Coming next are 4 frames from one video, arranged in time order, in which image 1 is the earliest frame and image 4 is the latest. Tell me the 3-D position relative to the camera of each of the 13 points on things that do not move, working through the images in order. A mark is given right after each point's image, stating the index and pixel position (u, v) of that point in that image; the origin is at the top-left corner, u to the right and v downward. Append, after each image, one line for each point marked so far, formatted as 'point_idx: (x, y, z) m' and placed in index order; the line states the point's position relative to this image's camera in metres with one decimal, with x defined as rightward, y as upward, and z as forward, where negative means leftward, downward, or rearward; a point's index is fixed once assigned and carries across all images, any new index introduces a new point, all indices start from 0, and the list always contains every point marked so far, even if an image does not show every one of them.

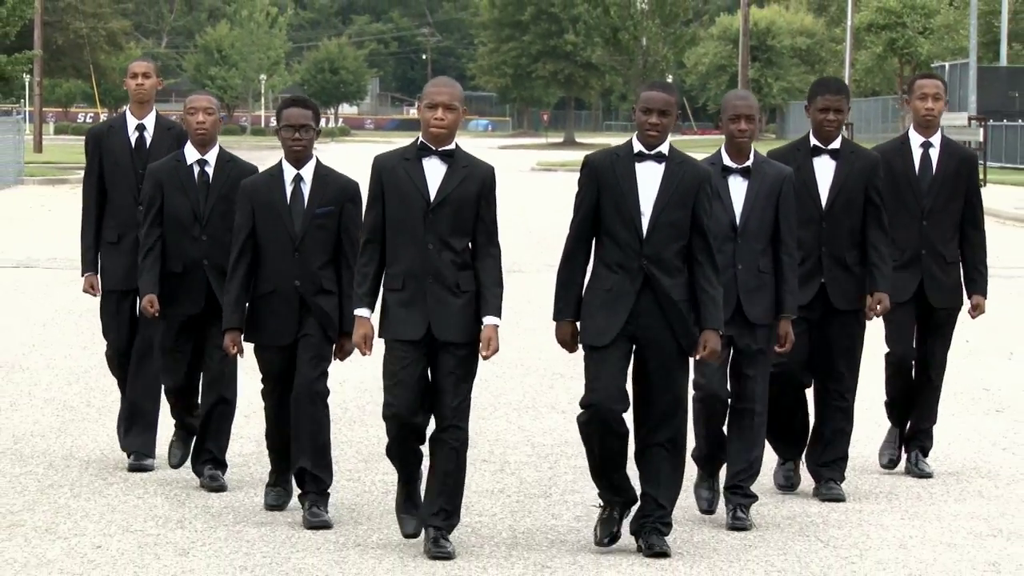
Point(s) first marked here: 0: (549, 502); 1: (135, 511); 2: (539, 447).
0: (+0.2, -0.9, +7.0) m
1: (-1.7, -1.0, +6.5) m
2: (+0.1, -0.8, +8.2) m
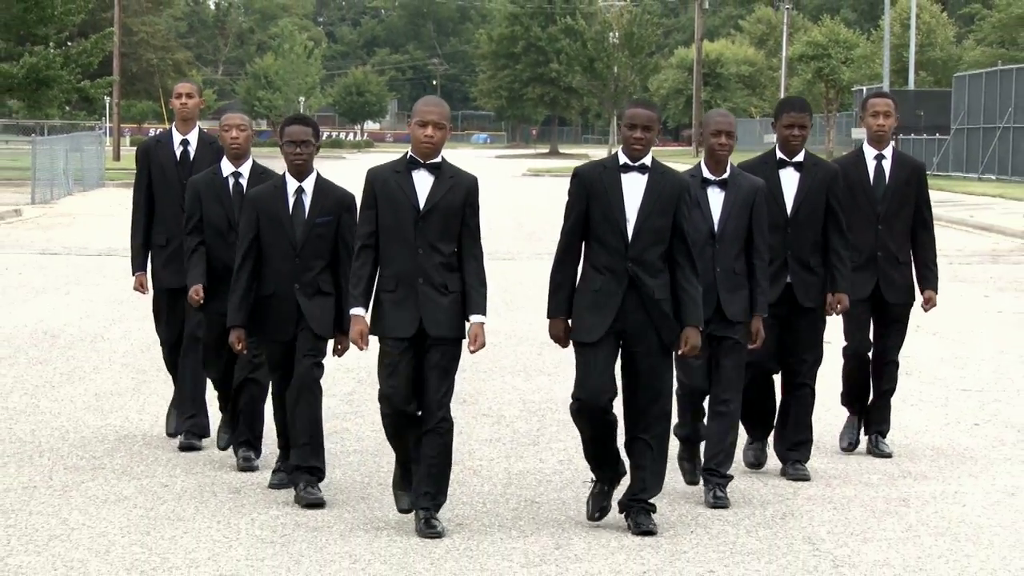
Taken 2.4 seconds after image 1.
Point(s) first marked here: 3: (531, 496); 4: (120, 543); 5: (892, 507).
0: (+0.1, -0.9, +8.1) m
1: (-1.7, -0.9, +7.7) m
2: (+0.1, -0.7, +9.4) m
3: (+0.1, -1.0, +7.3) m
4: (-1.8, -1.2, +6.7) m
5: (+1.8, -1.1, +7.1) m
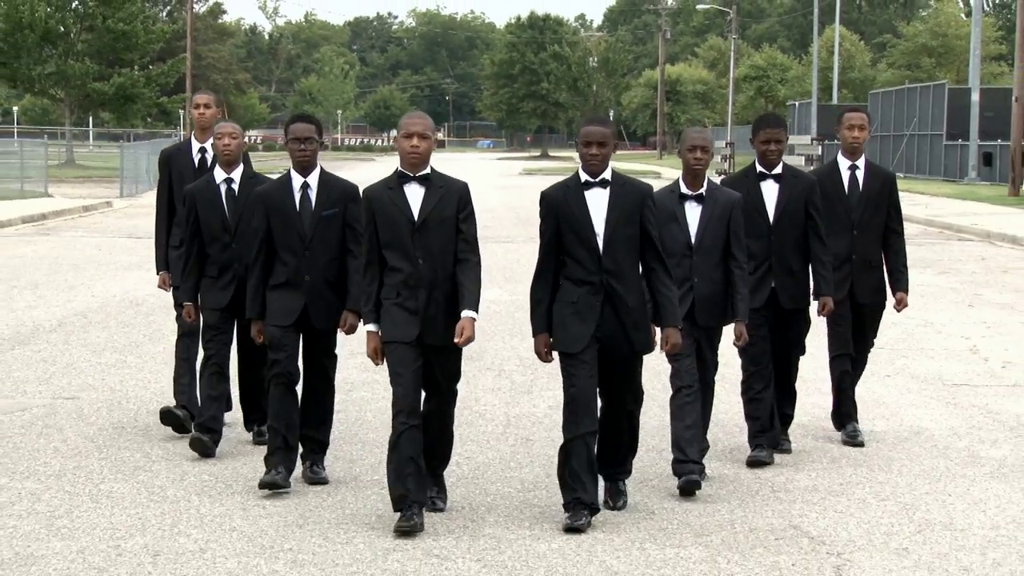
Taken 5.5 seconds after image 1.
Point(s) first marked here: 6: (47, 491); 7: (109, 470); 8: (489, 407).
0: (+0.1, -0.7, +9.6) m
1: (-1.7, -0.8, +9.2) m
2: (+0.1, -0.6, +10.9) m
3: (+0.1, -0.9, +8.8) m
4: (-1.8, -1.0, +8.2) m
5: (+1.8, -1.0, +8.6) m
6: (-2.5, -1.1, +7.8) m
7: (-2.3, -1.0, +8.1) m
8: (-0.1, -0.8, +9.3) m
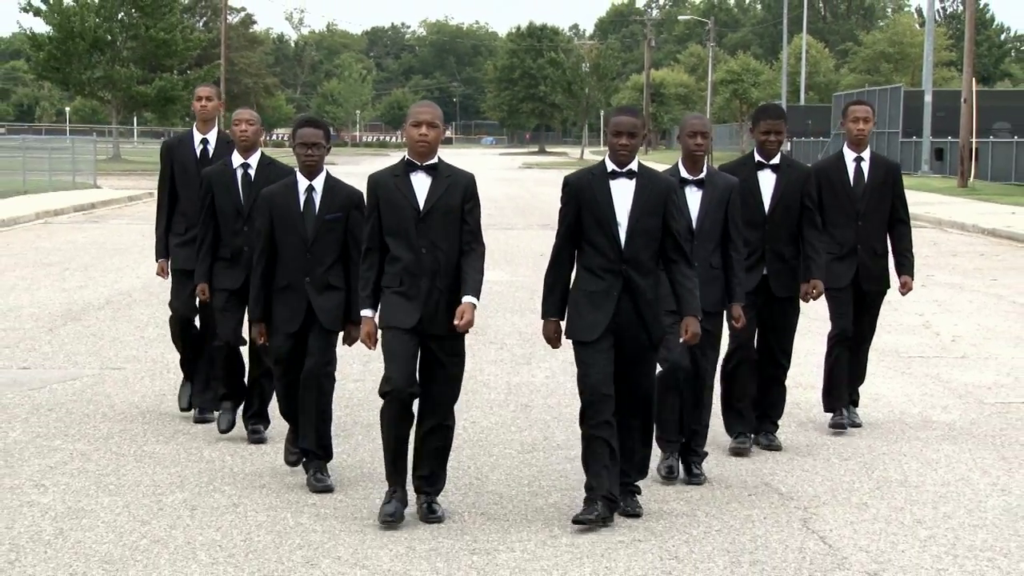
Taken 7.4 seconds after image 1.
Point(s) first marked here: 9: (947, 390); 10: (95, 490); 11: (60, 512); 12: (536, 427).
0: (+0.1, -0.6, +10.6) m
1: (-1.7, -0.7, +10.1) m
2: (+0.1, -0.5, +11.8) m
3: (+0.1, -0.8, +9.7) m
4: (-1.8, -0.9, +9.1) m
5: (+1.8, -0.8, +9.5) m
6: (-2.5, -1.0, +8.7) m
7: (-2.3, -0.9, +9.1) m
8: (-0.1, -0.7, +10.3) m
9: (+3.1, -0.7, +10.2) m
10: (-2.3, -1.1, +8.0) m
11: (-2.3, -1.2, +7.6) m
12: (+0.2, -0.9, +9.2) m
